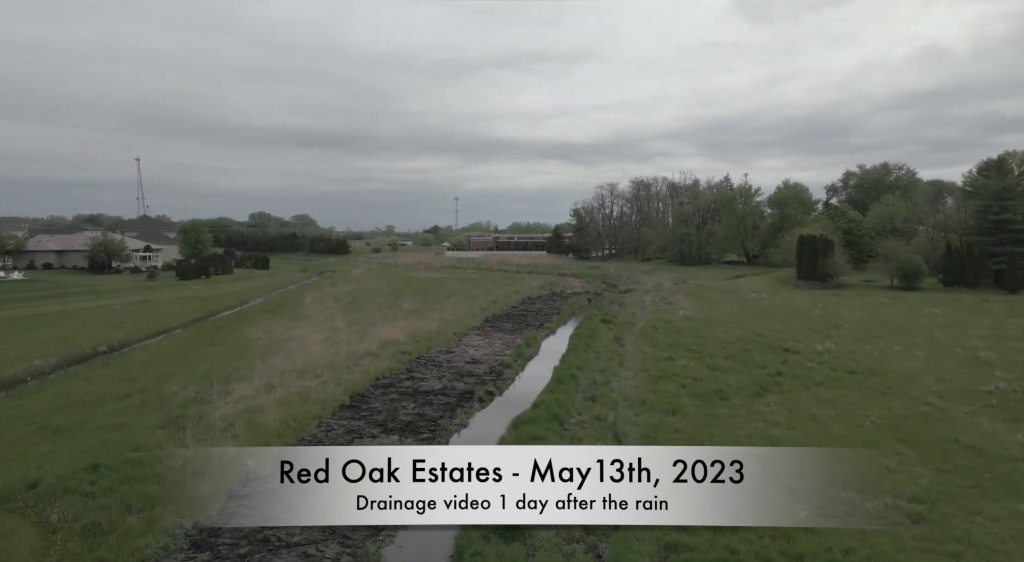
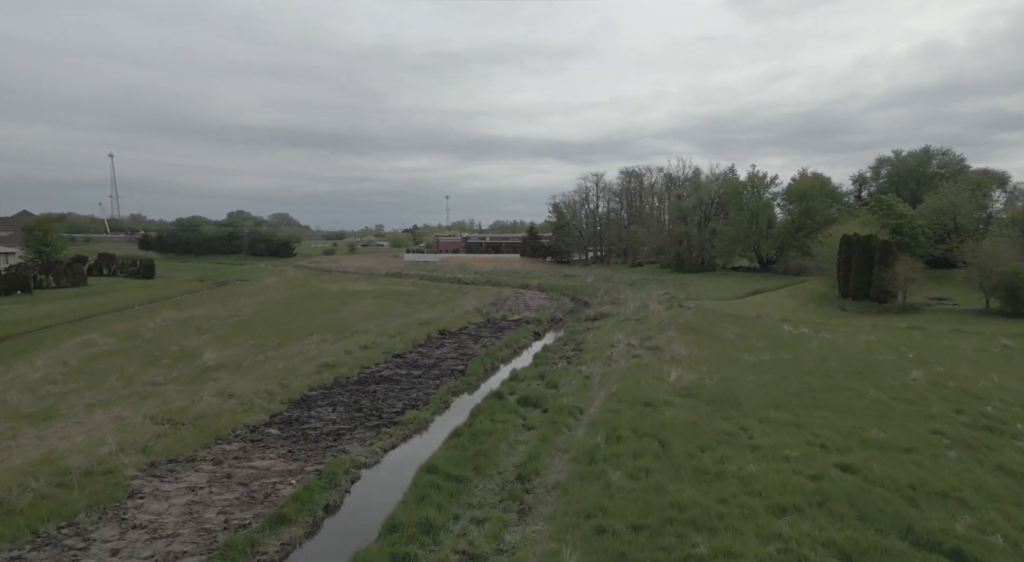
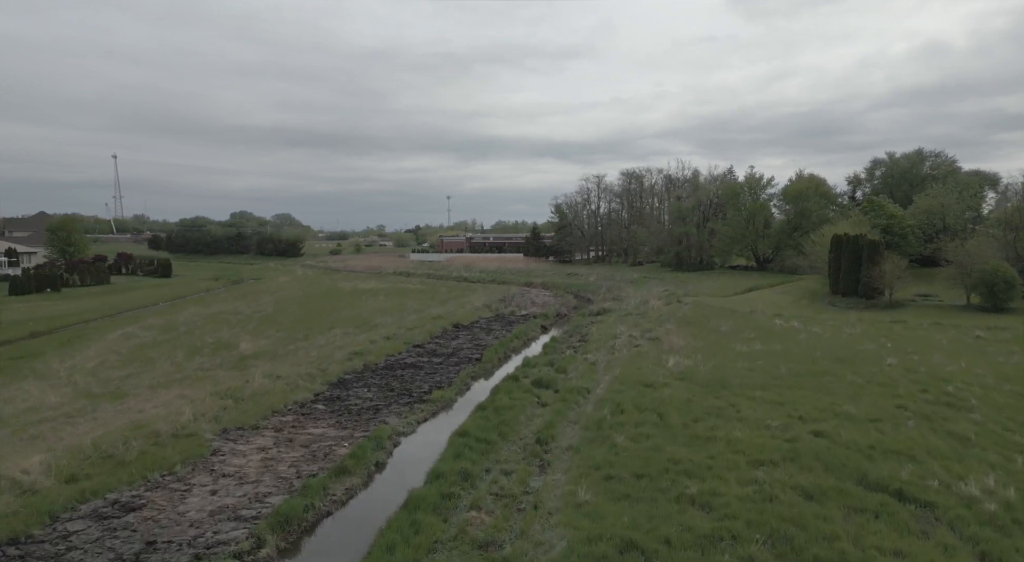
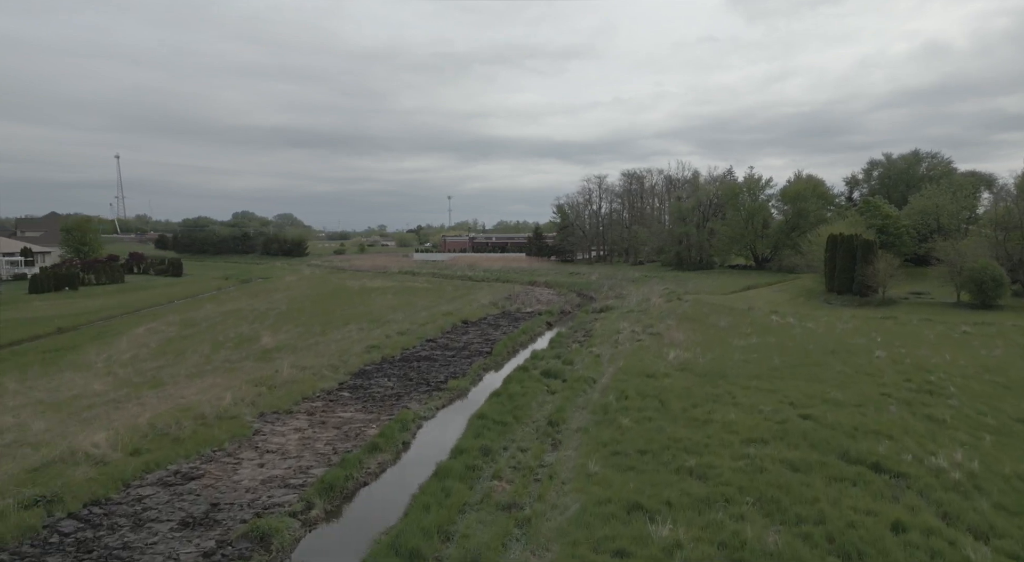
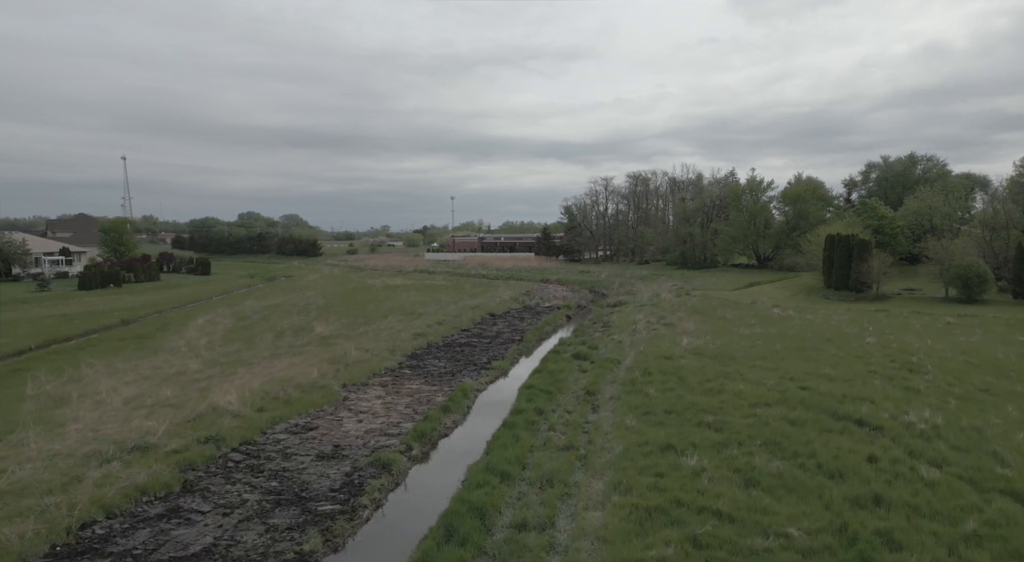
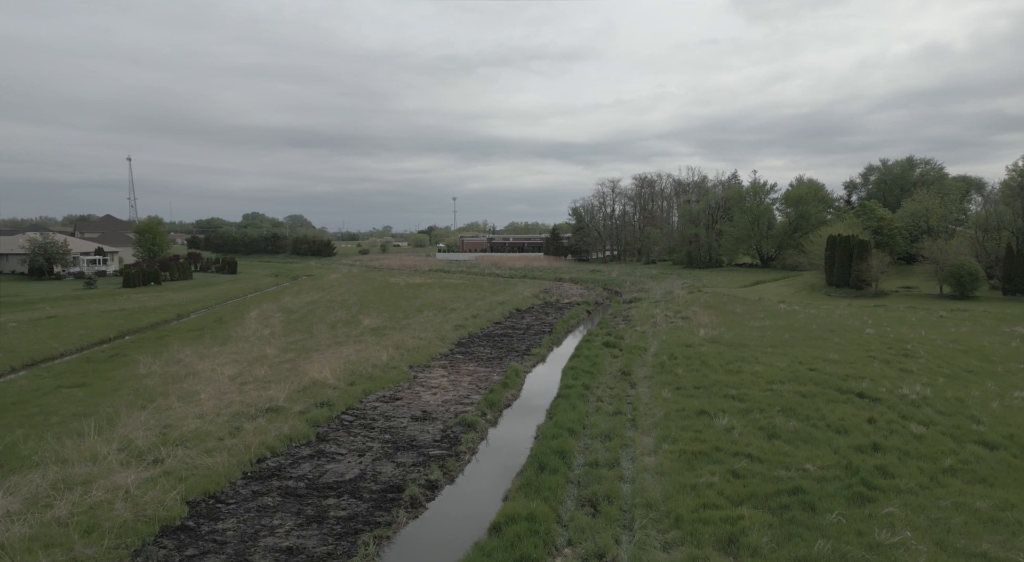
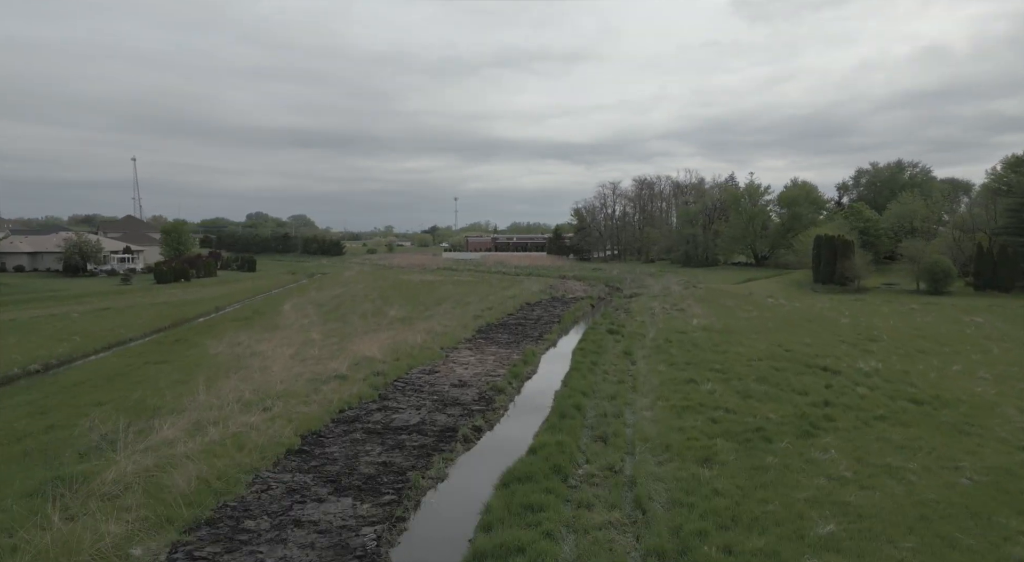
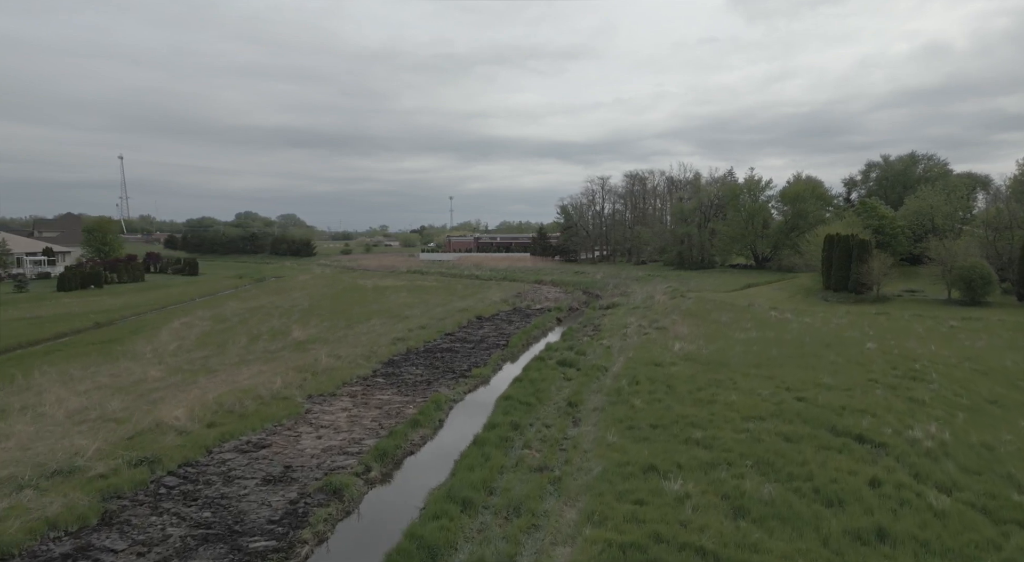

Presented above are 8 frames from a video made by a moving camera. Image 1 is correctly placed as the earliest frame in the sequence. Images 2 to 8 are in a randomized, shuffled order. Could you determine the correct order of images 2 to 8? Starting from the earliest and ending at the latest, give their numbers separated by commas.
7, 6, 5, 8, 4, 3, 2
